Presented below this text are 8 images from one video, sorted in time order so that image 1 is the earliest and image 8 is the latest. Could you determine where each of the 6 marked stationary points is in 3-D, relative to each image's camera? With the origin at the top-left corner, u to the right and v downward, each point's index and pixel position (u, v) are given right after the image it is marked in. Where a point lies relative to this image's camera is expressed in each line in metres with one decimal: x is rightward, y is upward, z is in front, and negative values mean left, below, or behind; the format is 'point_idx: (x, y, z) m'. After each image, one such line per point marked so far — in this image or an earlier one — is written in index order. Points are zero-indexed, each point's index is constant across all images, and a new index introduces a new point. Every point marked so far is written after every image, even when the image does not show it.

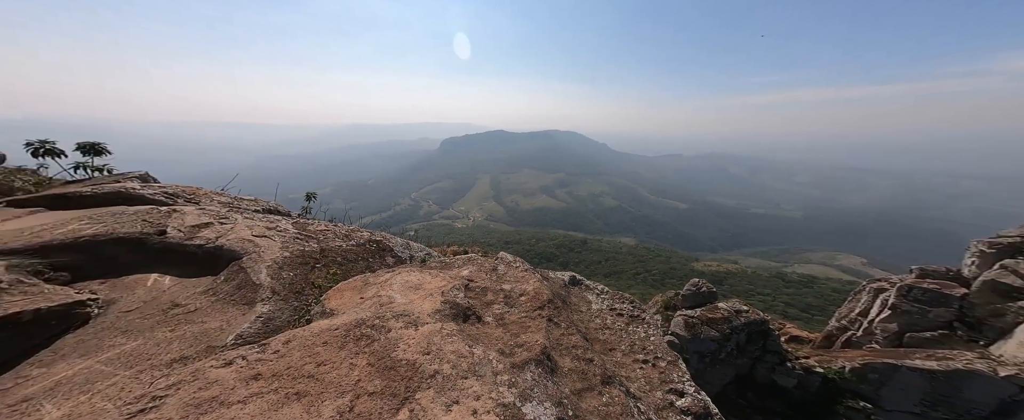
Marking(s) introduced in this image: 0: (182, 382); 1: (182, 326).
0: (-4.6, -2.4, +4.1) m
1: (-5.8, -2.0, +5.2) m
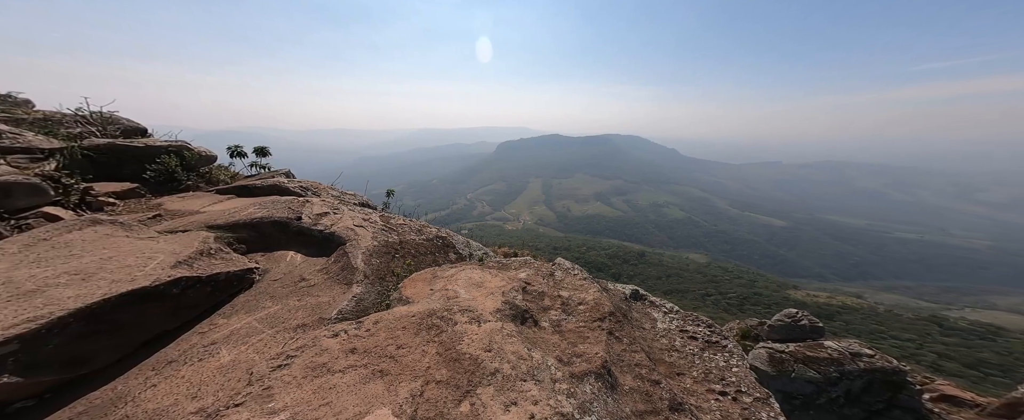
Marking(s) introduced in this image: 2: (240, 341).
0: (-3.4, -2.2, +4.8) m
1: (-4.3, -1.8, +6.1) m
2: (-4.4, -2.1, +4.8) m
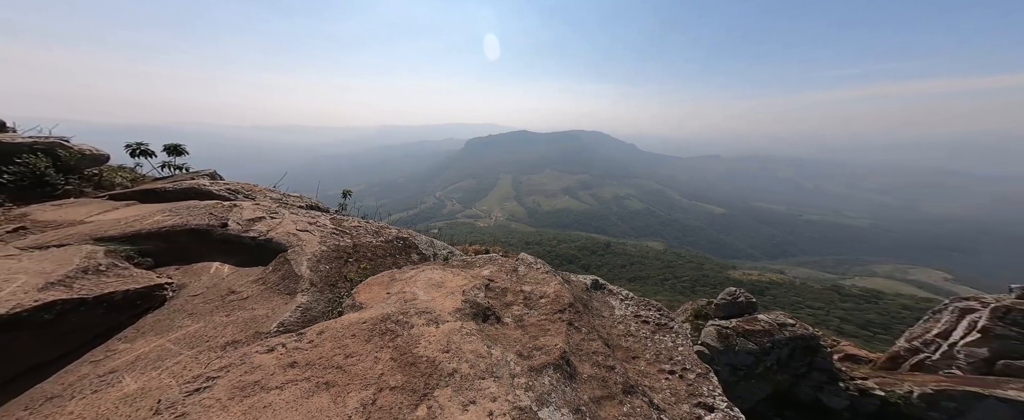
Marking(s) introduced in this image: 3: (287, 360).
0: (-4.1, -2.3, +4.4) m
1: (-5.2, -1.9, +5.6) m
2: (-5.2, -2.3, +4.3) m
3: (-3.4, -2.3, +4.6) m
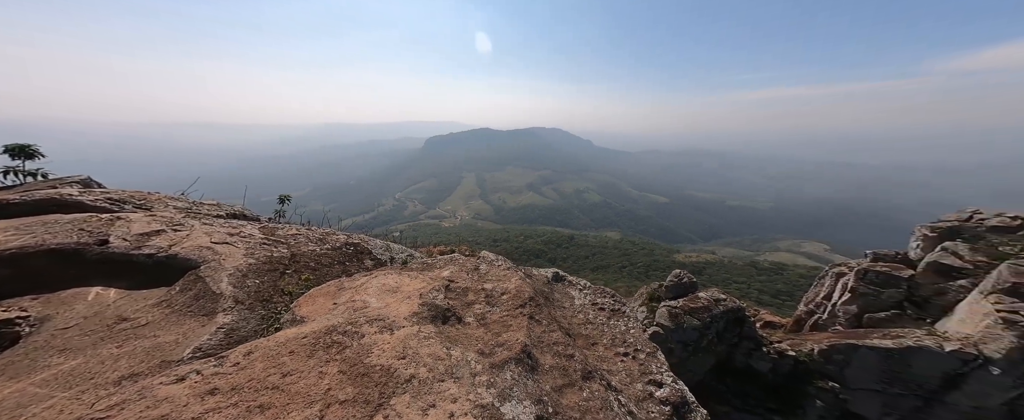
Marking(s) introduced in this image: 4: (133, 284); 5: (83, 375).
0: (-5.1, -2.5, +3.9) m
1: (-6.4, -2.2, +4.9) m
2: (-6.1, -2.5, +3.6) m
3: (-4.4, -2.5, +4.2) m
4: (-8.0, -1.6, +6.4) m
5: (-6.2, -2.4, +4.2) m
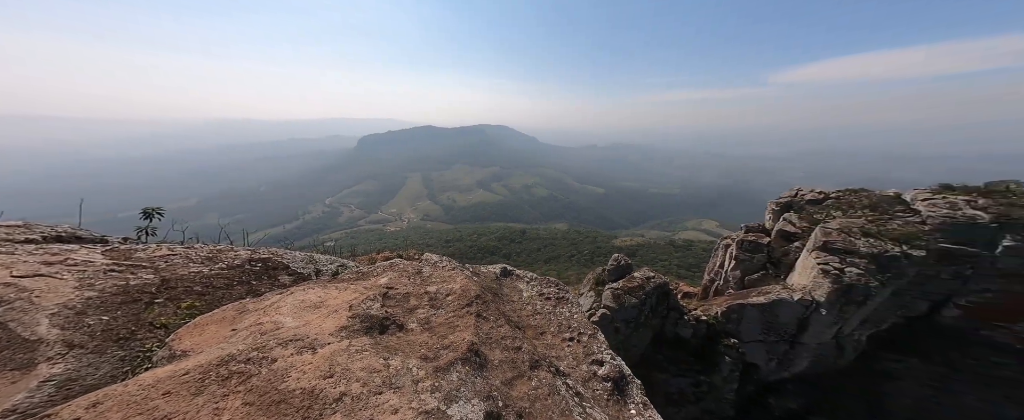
0: (-6.5, -2.9, +2.9) m
1: (-7.9, -2.6, +3.7) m
2: (-7.4, -2.9, +2.5) m
3: (-5.9, -2.8, +3.3) m
4: (-9.8, -2.1, +4.8) m
5: (-7.6, -2.8, +3.0) m
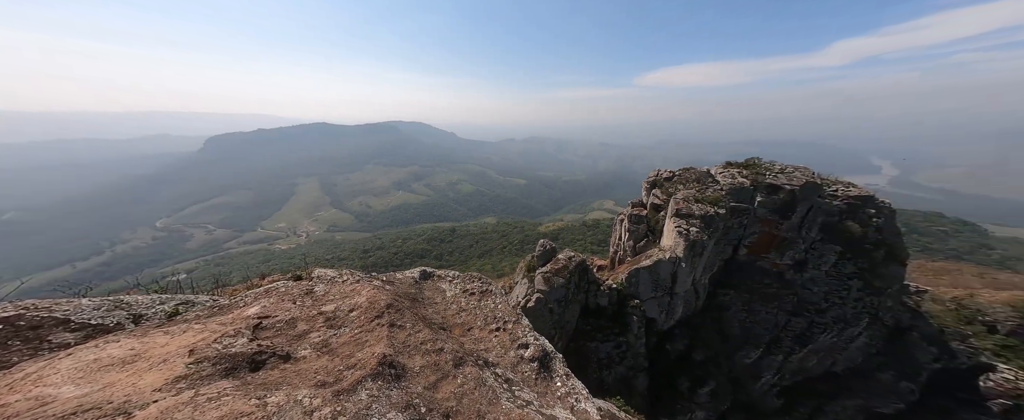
0: (-9.0, -3.8, +1.2) m
1: (-10.6, -3.7, +1.6) m
2: (-9.8, -3.9, +0.6) m
3: (-8.5, -3.7, +1.8) m
4: (-12.8, -3.3, +2.1) m
5: (-10.1, -3.8, +1.1) m
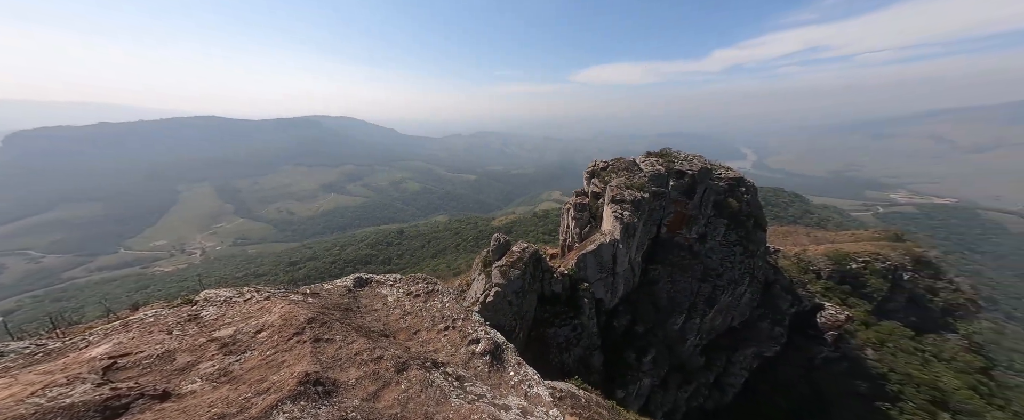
0: (-11.9, -4.7, 0.0) m
1: (-13.6, -4.7, 0.0) m
2: (-12.6, -5.0, -0.8) m
3: (-11.6, -4.6, +0.6) m
4: (-15.8, -4.5, +0.2) m
5: (-13.0, -4.8, -0.4) m
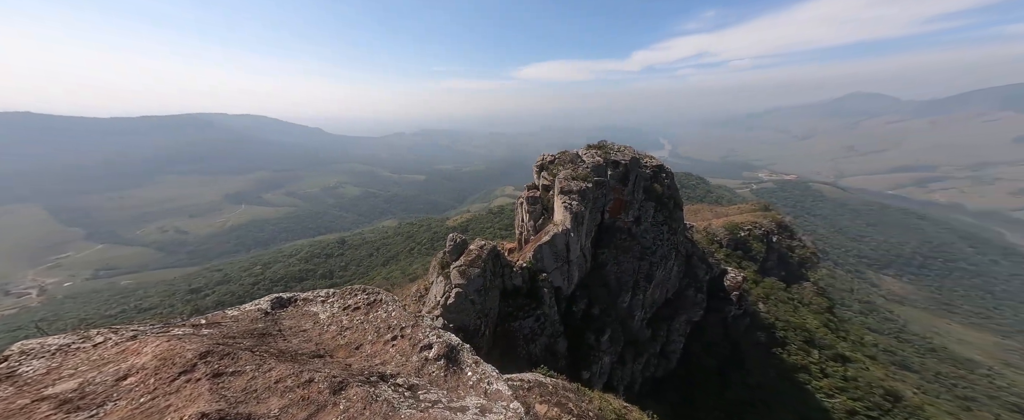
0: (-14.8, -5.7, -2.2) m
1: (-16.5, -5.8, -2.4) m
2: (-15.3, -5.9, -3.1) m
3: (-14.6, -5.5, -1.5) m
4: (-18.7, -5.7, -2.7) m
5: (-15.8, -5.8, -2.8) m
